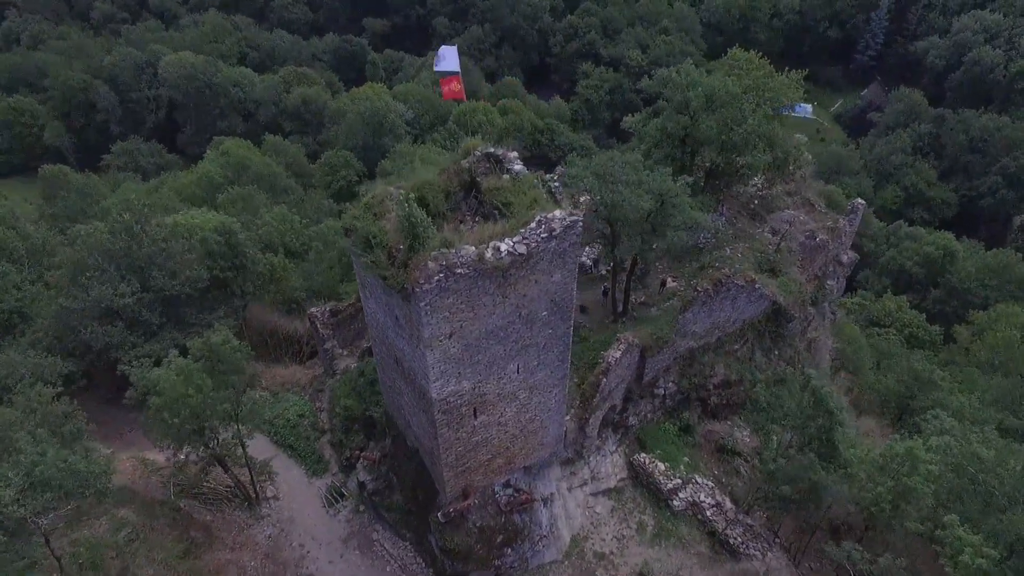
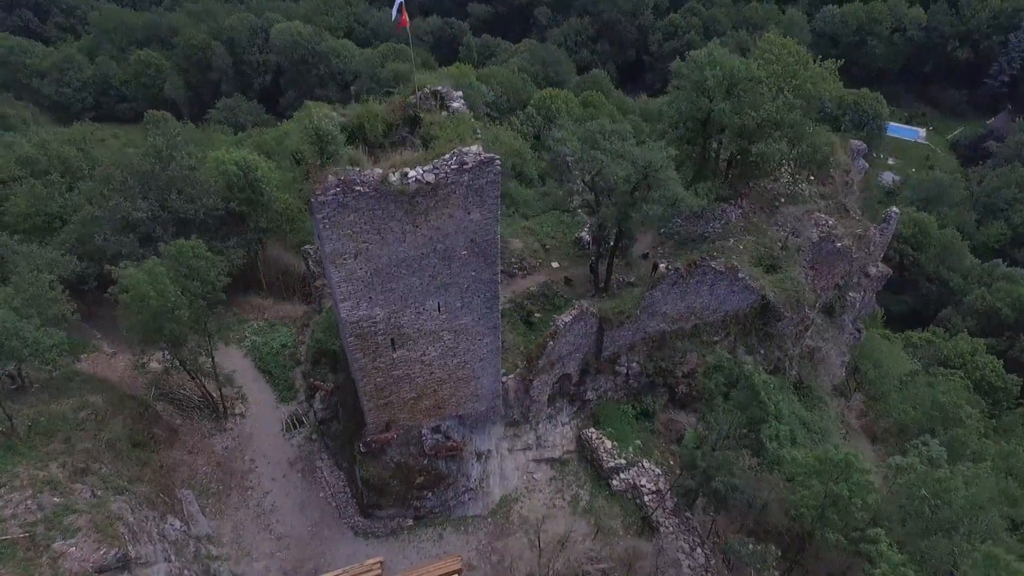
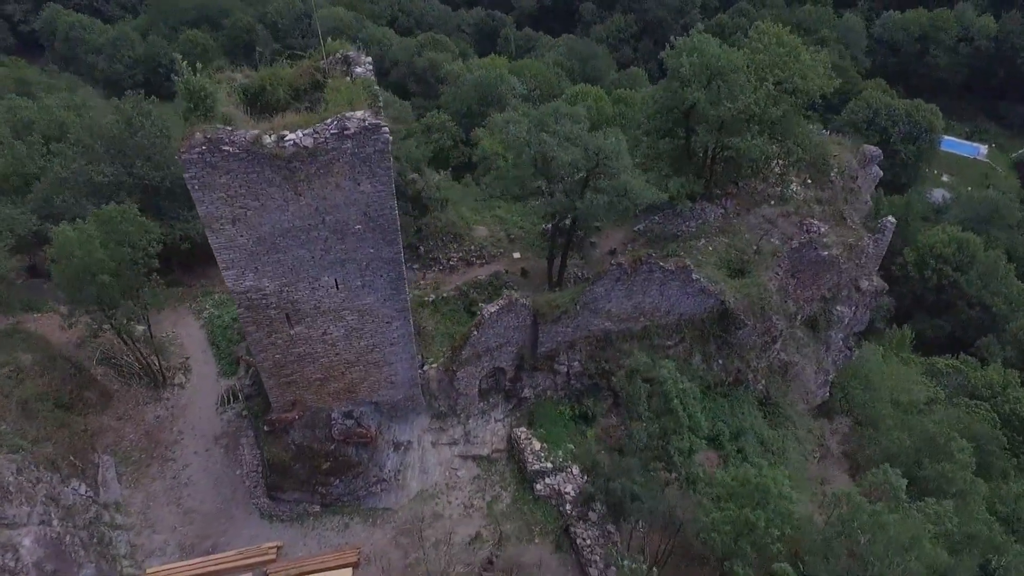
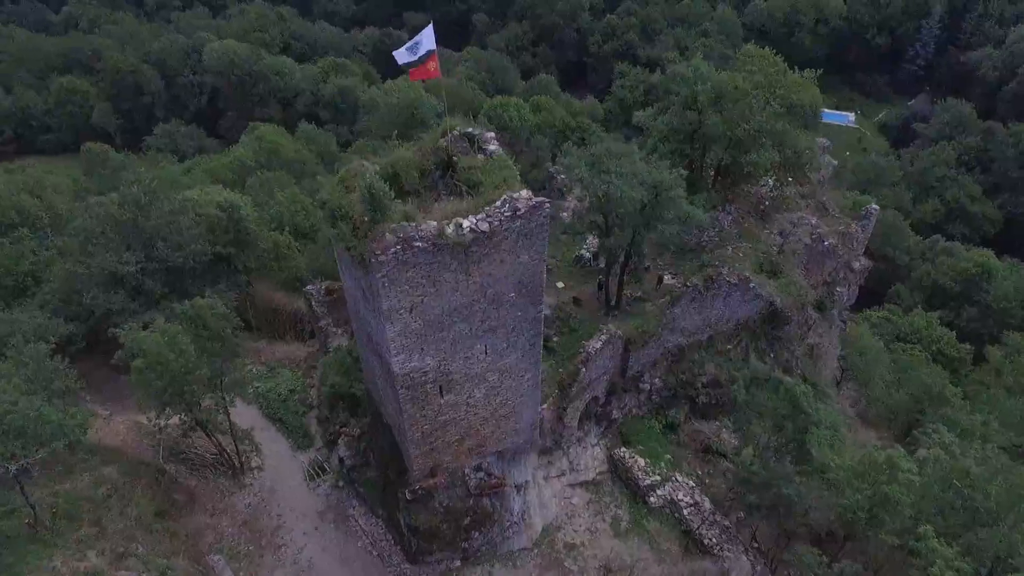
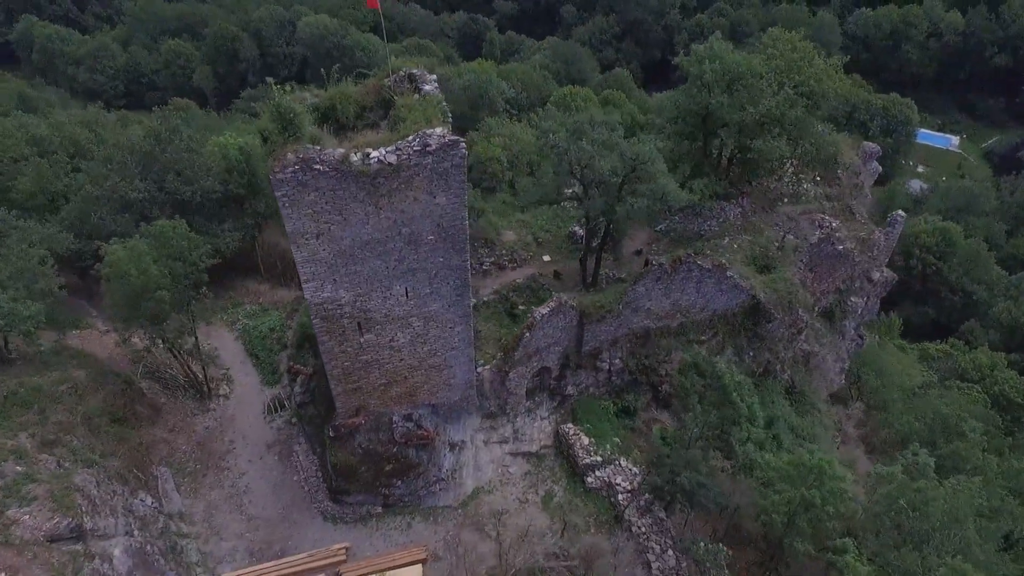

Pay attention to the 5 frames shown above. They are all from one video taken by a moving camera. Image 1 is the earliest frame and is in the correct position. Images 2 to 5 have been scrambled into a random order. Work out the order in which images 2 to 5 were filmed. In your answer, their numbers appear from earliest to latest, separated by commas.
4, 2, 5, 3
